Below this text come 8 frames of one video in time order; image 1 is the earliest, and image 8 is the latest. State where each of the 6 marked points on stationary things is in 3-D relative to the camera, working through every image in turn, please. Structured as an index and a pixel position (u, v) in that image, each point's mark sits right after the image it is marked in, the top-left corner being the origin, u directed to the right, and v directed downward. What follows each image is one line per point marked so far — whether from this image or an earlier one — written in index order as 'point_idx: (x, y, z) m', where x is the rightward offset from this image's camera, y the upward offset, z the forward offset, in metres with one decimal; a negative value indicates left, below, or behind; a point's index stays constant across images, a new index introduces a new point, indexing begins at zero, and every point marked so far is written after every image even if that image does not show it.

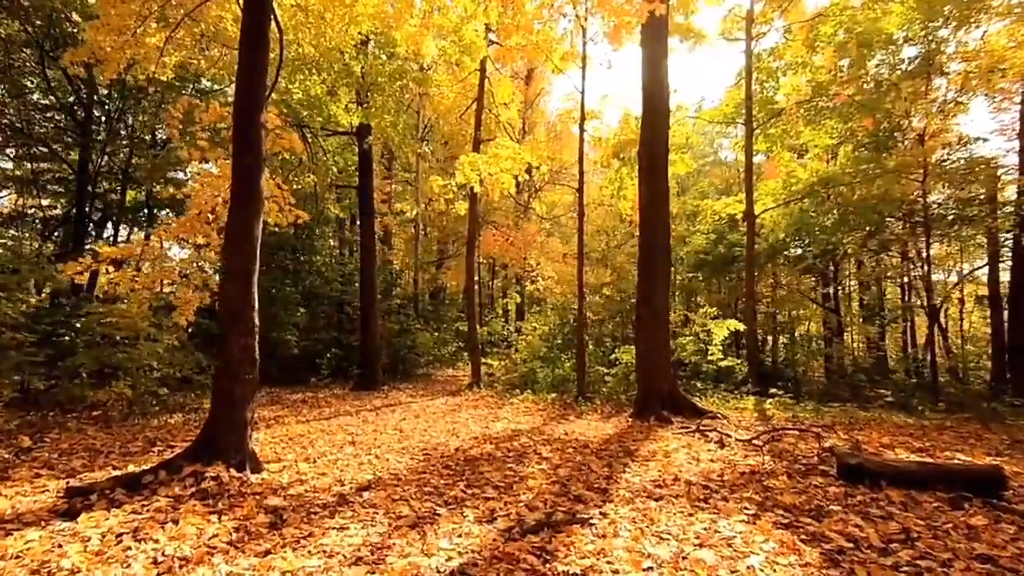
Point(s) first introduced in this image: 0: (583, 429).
0: (+1.0, -2.0, +8.0) m
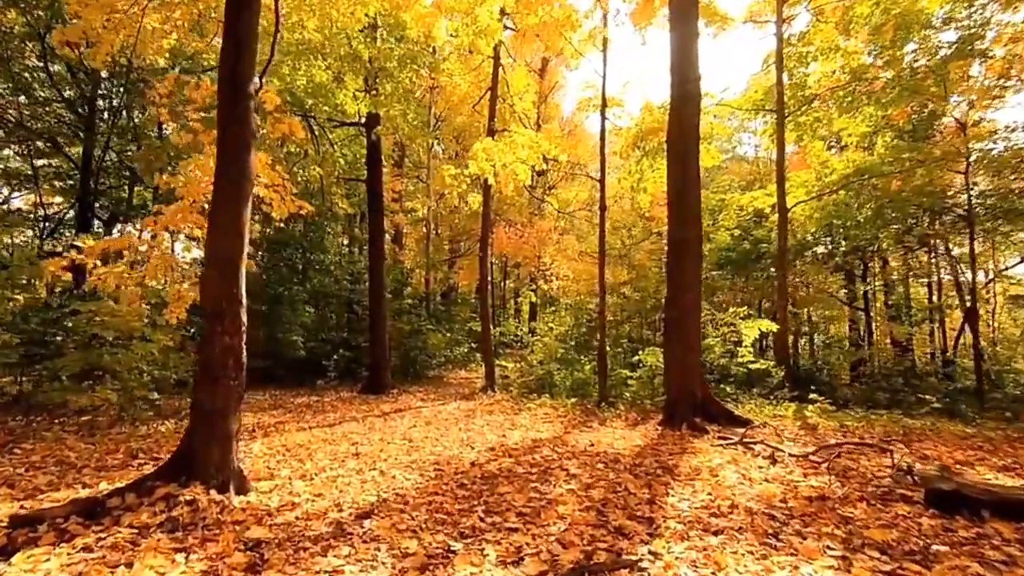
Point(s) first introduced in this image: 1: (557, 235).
0: (+1.3, -2.0, +7.3) m
1: (+1.3, +1.6, +17.7) m
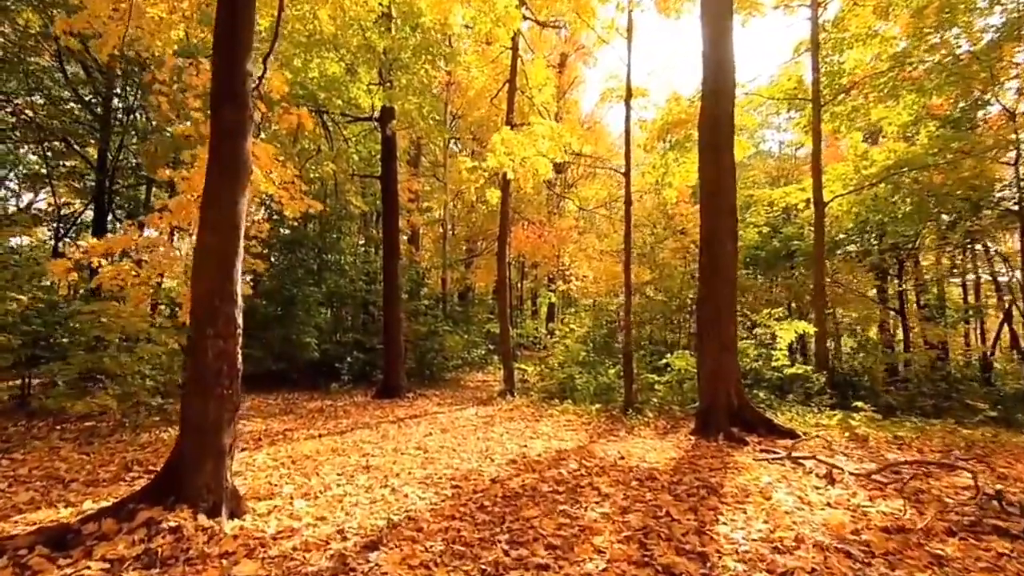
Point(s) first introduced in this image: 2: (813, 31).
0: (+1.5, -1.9, +6.8) m
1: (+1.9, +1.6, +17.1) m
2: (+6.3, +5.4, +11.9) m
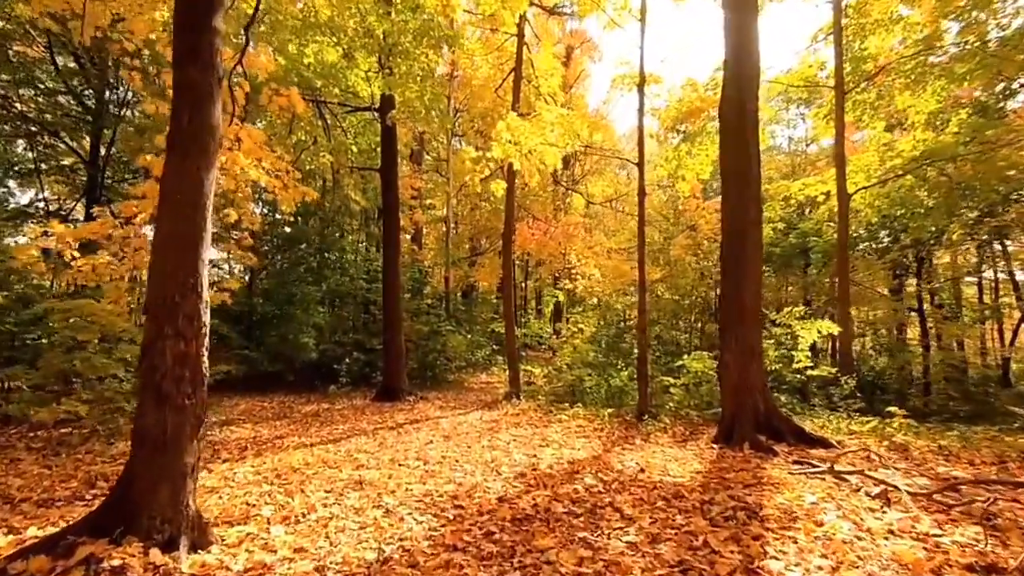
0: (+1.6, -1.9, +6.2) m
1: (+2.1, +1.6, +16.5) m
2: (+6.5, +5.5, +11.3) m
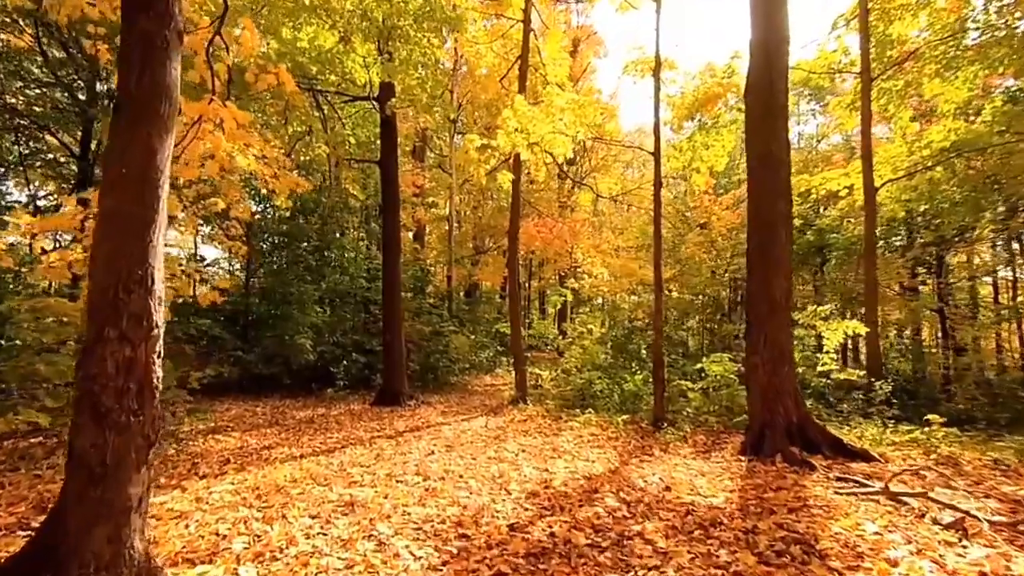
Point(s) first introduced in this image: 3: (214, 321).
0: (+1.7, -1.9, +5.6) m
1: (+2.2, +1.7, +15.9) m
2: (+6.6, +5.5, +10.7) m
3: (-6.5, -0.7, +12.3) m
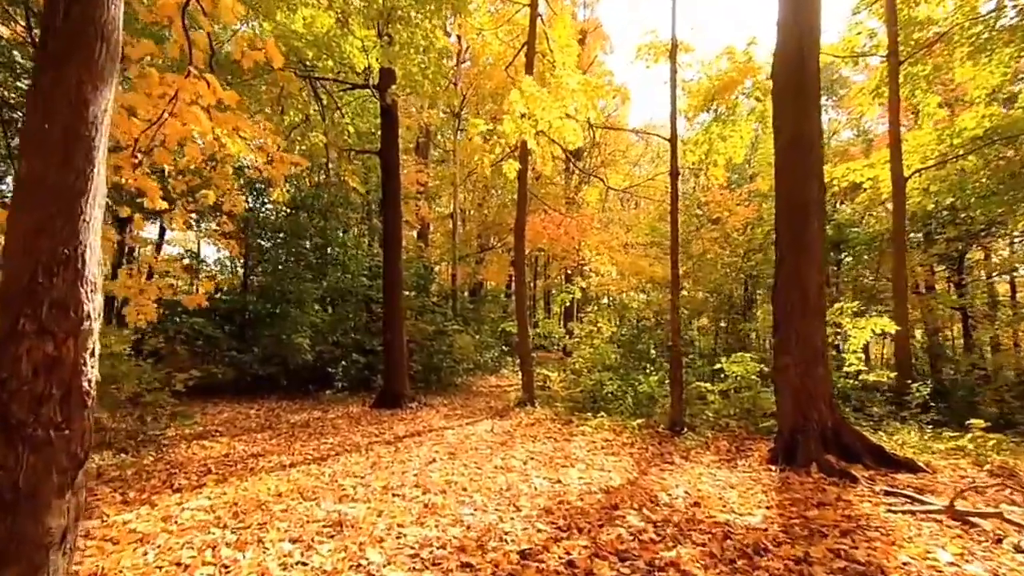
0: (+1.8, -1.8, +5.0) m
1: (+2.4, +1.7, +15.4) m
2: (+6.7, +5.6, +10.1) m
3: (-6.3, -0.7, +11.8) m
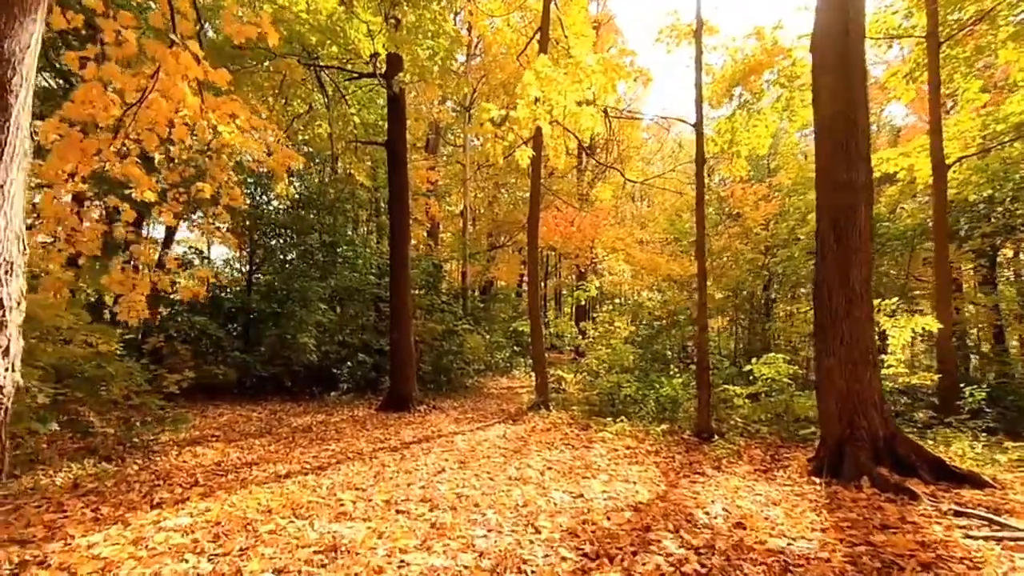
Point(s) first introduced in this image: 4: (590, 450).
0: (+1.9, -1.7, +4.5) m
1: (+2.7, +1.8, +14.8) m
2: (+6.9, +5.6, +9.5) m
3: (-6.1, -0.6, +11.4) m
4: (+0.9, -1.9, +6.5) m
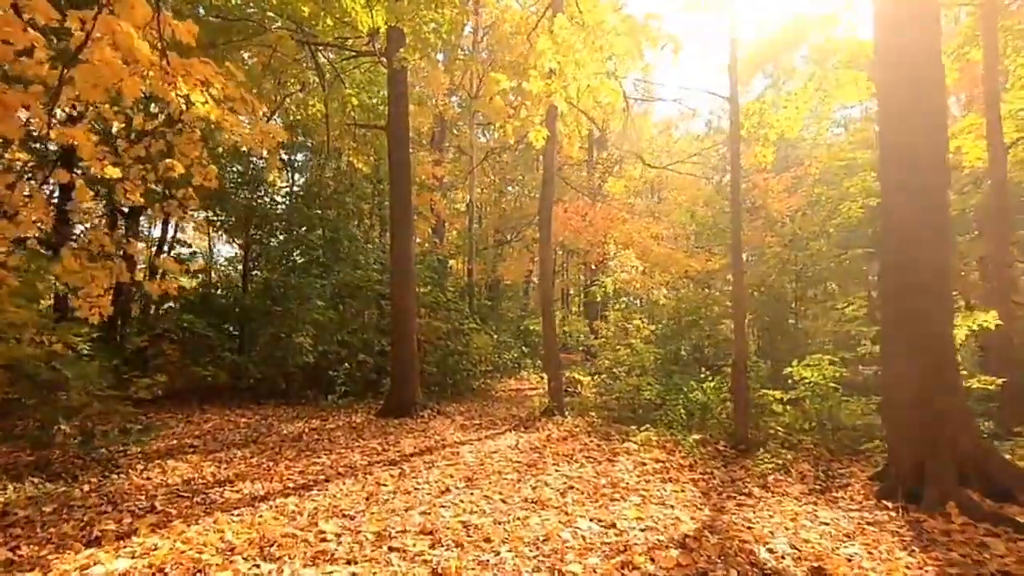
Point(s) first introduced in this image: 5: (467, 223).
0: (+2.0, -1.6, +3.7) m
1: (+2.9, +1.8, +14.0) m
2: (+7.1, +5.7, +8.6) m
3: (-5.9, -0.6, +10.7) m
4: (+1.0, -1.8, +5.7) m
5: (-1.3, +1.9, +16.5) m
